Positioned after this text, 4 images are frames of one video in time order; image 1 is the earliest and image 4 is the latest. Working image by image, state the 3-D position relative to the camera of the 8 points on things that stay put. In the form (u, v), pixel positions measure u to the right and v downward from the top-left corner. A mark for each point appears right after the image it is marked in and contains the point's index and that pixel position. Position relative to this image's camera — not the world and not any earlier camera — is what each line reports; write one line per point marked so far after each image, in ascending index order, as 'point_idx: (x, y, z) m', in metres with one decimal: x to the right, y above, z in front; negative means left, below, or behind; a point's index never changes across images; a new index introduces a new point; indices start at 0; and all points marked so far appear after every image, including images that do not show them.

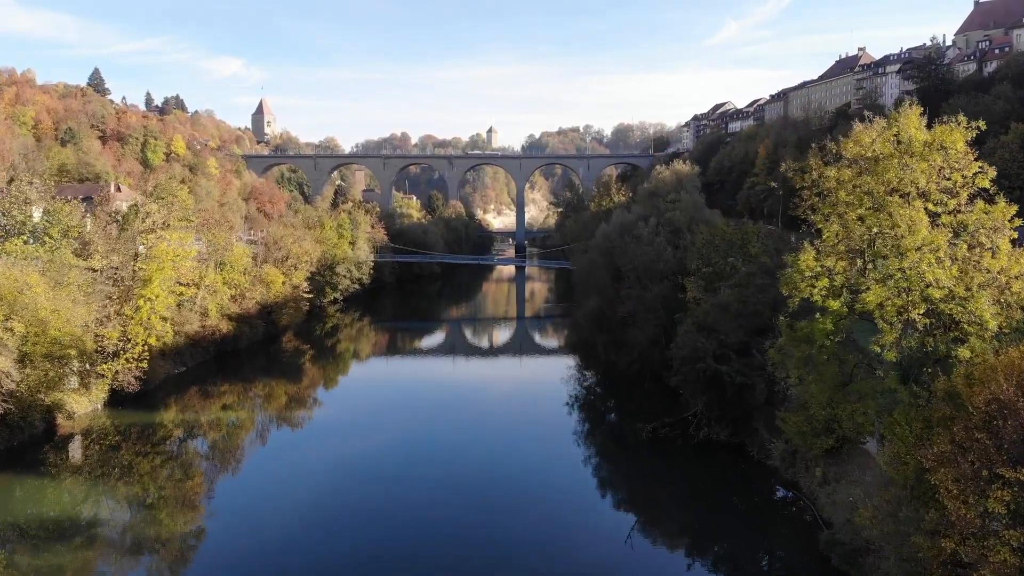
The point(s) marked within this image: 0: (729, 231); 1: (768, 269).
0: (+6.0, +1.5, +18.1) m
1: (+5.6, +0.4, +14.6) m
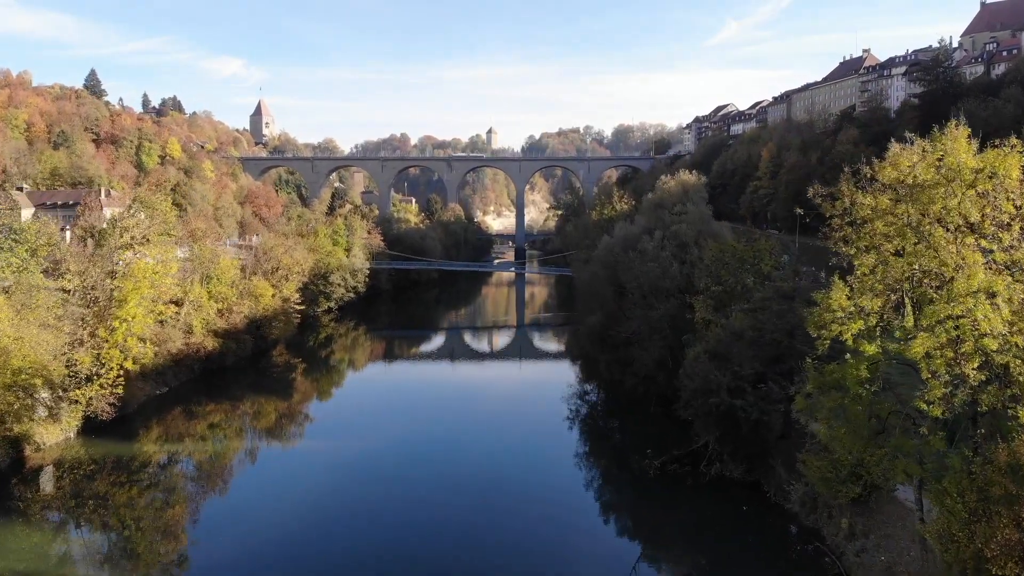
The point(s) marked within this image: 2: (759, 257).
0: (+5.9, +1.0, +17.0) m
1: (+5.6, -0.1, +13.6) m
2: (+6.2, +0.7, +16.7) m
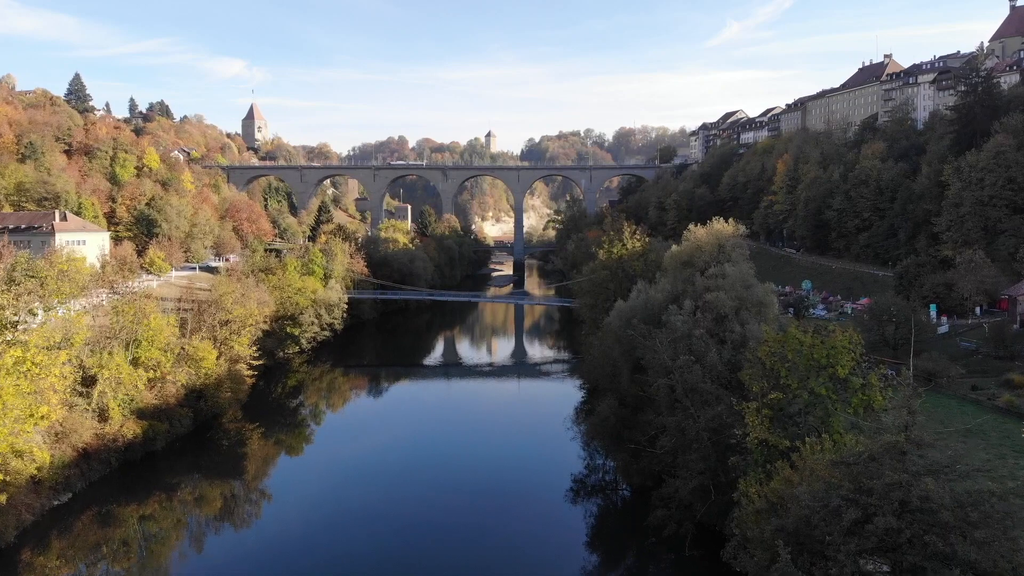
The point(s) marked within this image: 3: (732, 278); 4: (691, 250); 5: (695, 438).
0: (+5.7, -1.1, +12.7) m
1: (+5.3, -2.2, +9.3) m
2: (+6.0, -1.3, +12.4) m
3: (+5.4, +0.2, +16.5) m
4: (+5.2, +1.2, +19.2) m
5: (+3.7, -3.0, +13.6) m
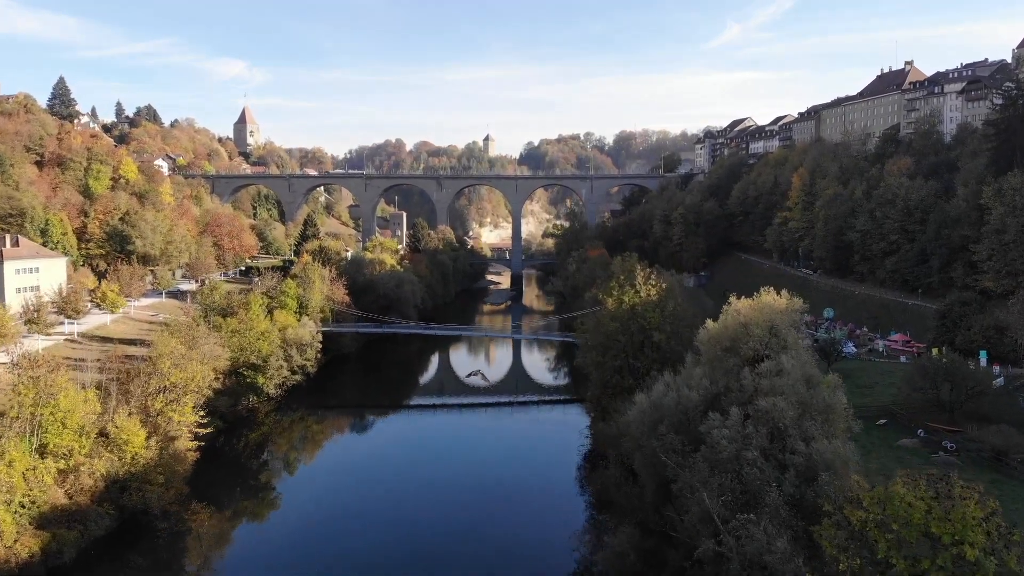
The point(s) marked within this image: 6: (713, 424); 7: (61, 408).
0: (+5.5, -2.9, +8.8) m
1: (+5.2, -4.0, +5.4) m
2: (+5.8, -3.2, +8.5) m
3: (+5.2, -1.6, +12.6) m
4: (+5.0, -0.7, +15.4) m
5: (+3.5, -4.8, +9.7) m
6: (+3.7, -2.5, +12.3) m
7: (-11.5, -3.1, +16.9) m
